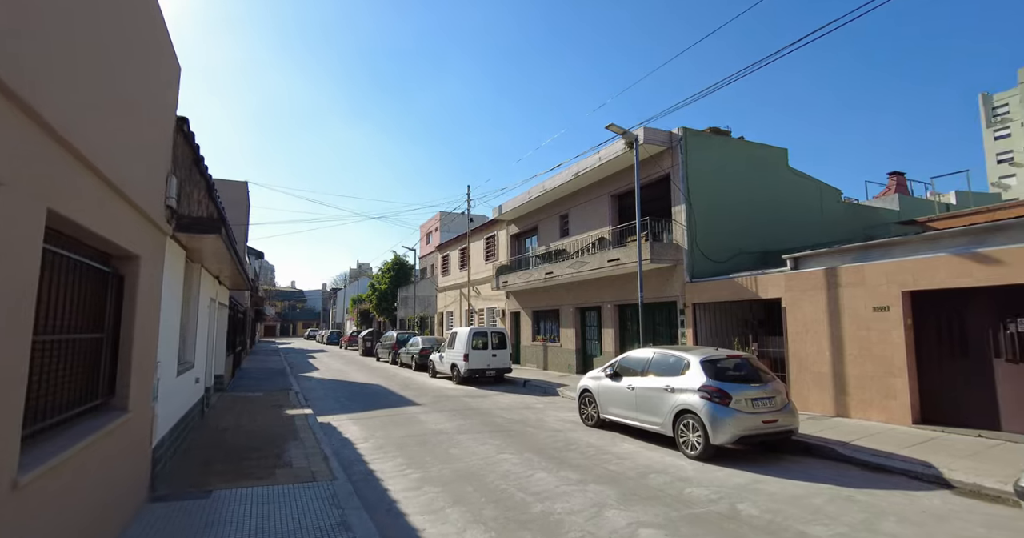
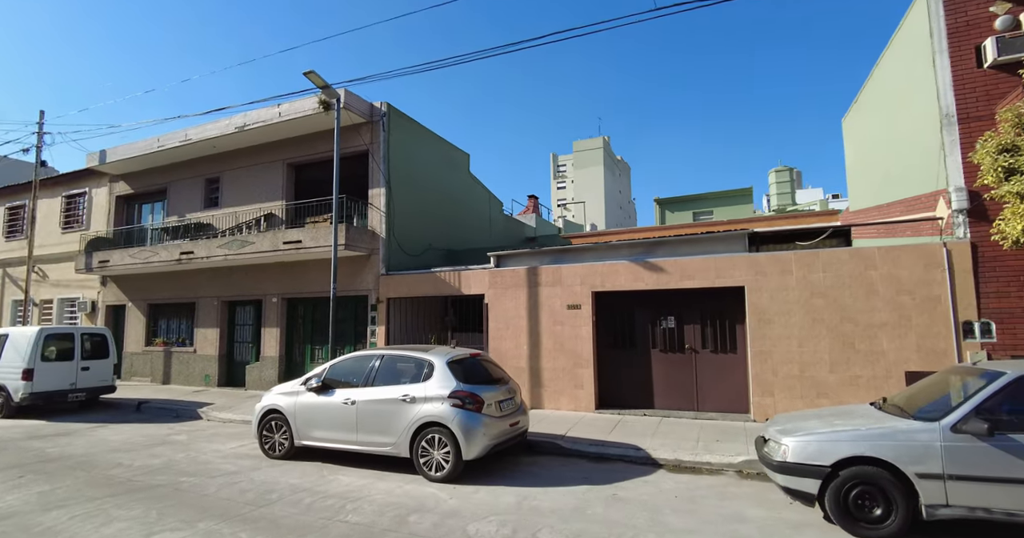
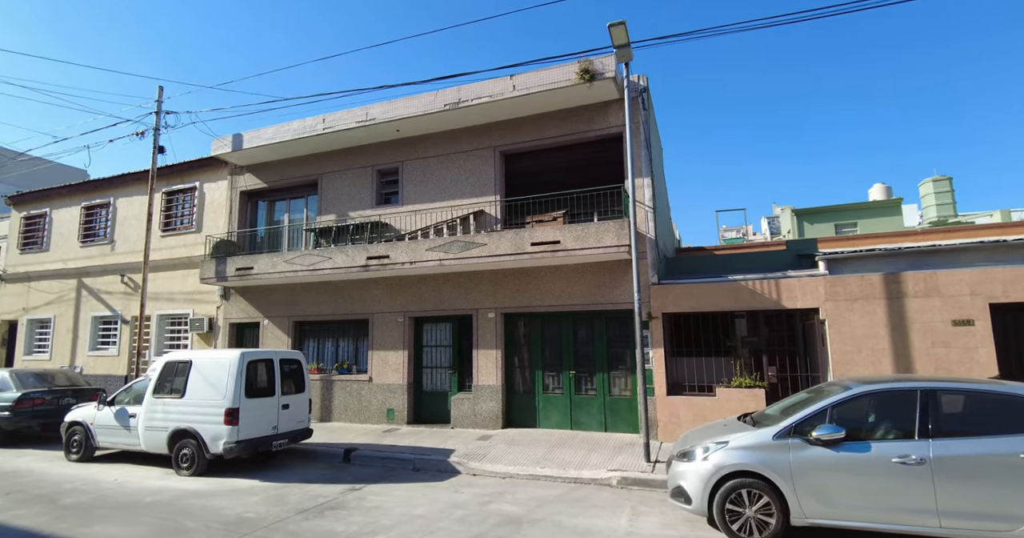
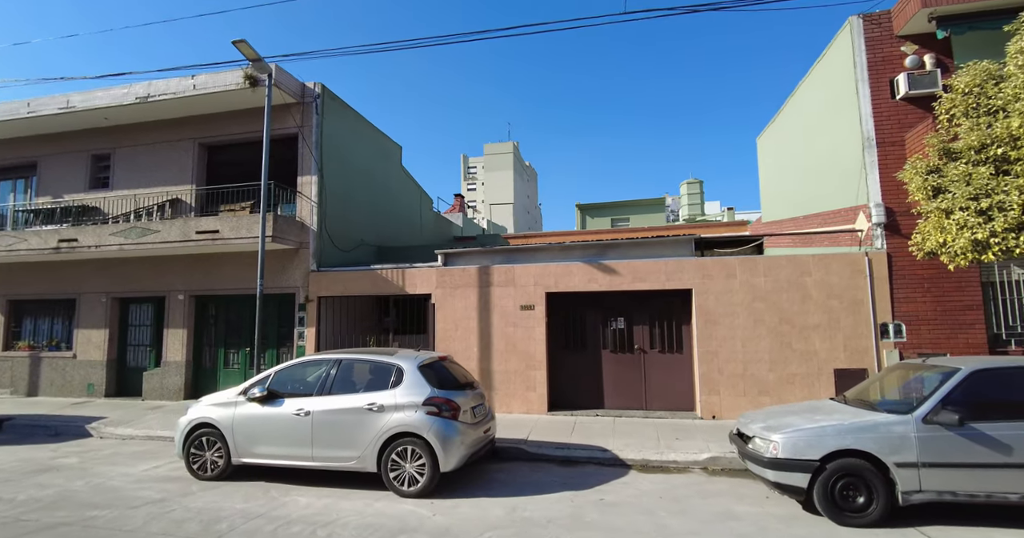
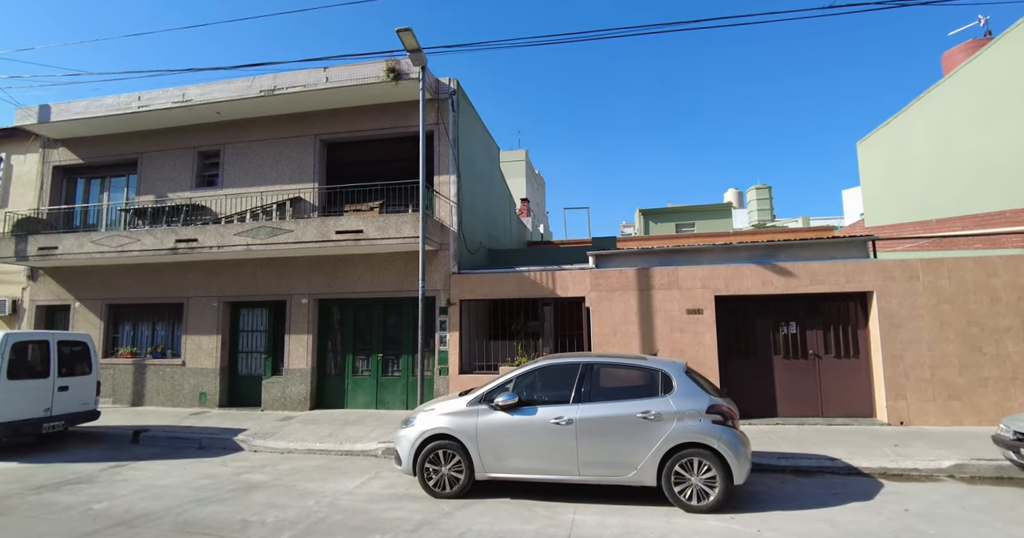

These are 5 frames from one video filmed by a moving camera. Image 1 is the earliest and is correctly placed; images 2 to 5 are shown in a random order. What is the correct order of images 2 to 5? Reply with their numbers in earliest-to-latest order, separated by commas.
2, 4, 5, 3
